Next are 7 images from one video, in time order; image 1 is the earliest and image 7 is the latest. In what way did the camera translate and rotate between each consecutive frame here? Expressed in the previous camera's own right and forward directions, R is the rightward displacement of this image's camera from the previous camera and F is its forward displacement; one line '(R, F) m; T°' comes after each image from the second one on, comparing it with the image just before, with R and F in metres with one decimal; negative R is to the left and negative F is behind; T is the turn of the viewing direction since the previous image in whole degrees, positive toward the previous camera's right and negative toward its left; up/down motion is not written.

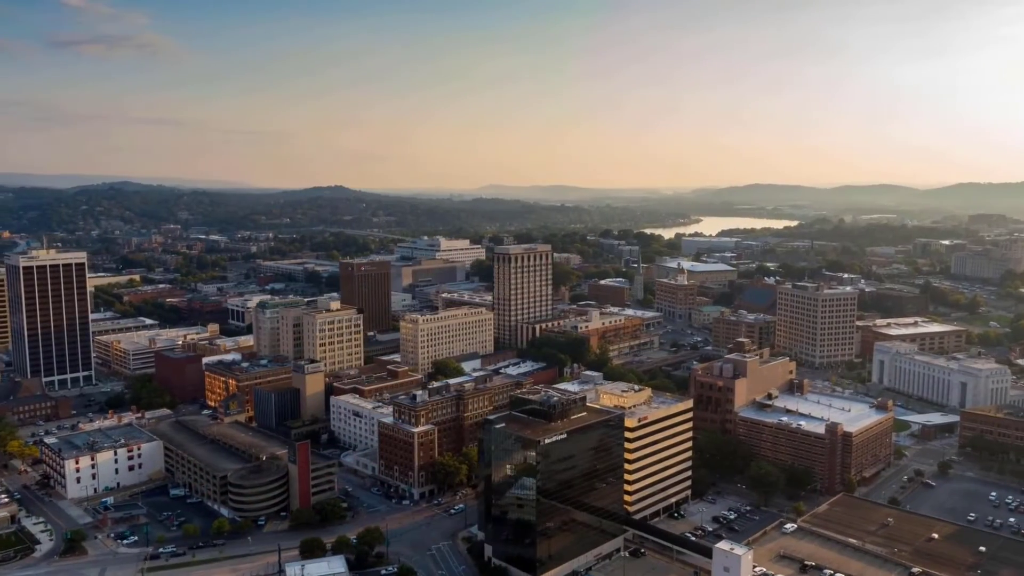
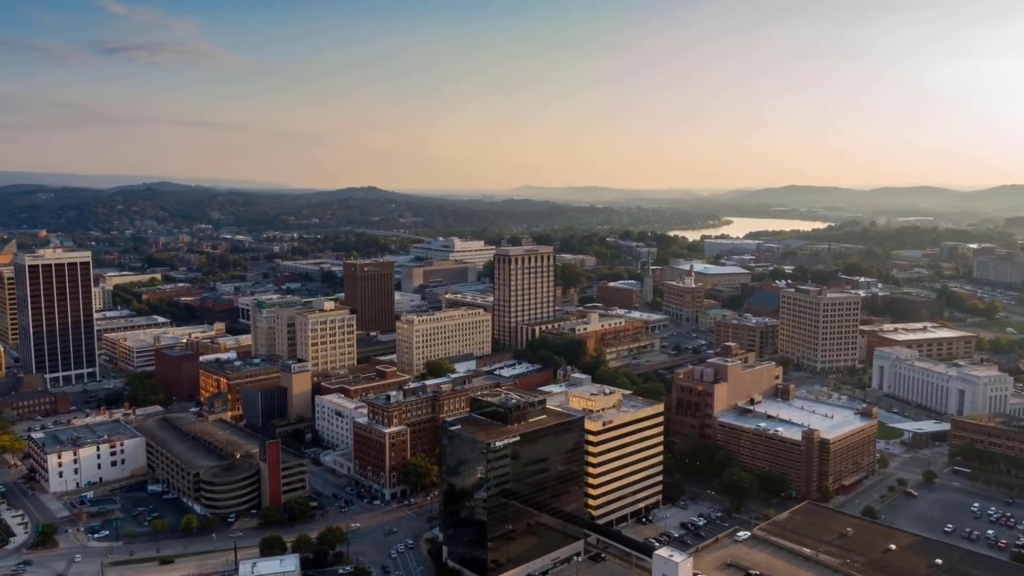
(+3.3, +0.1) m; -2°
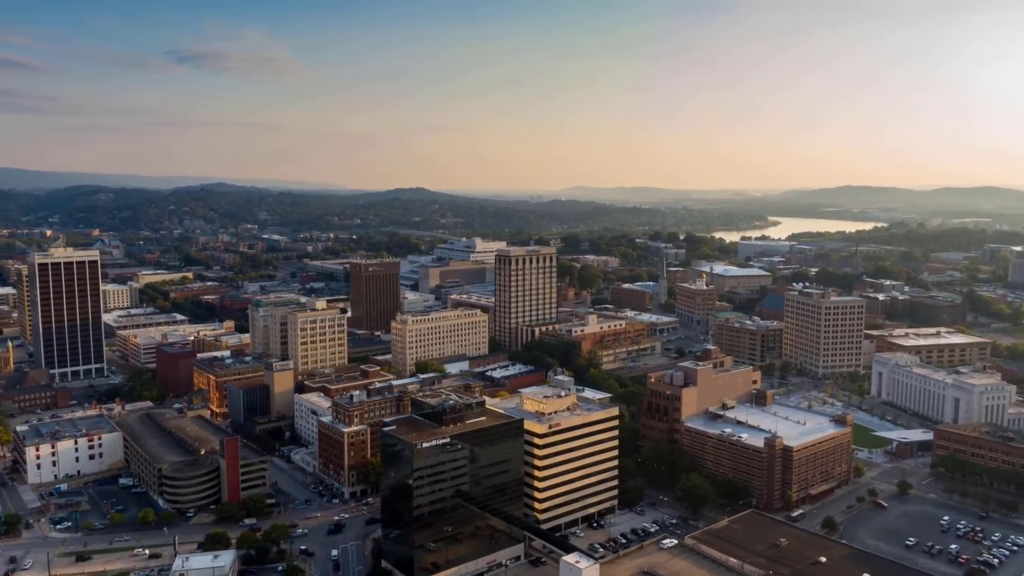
(+5.0, +0.3) m; -4°
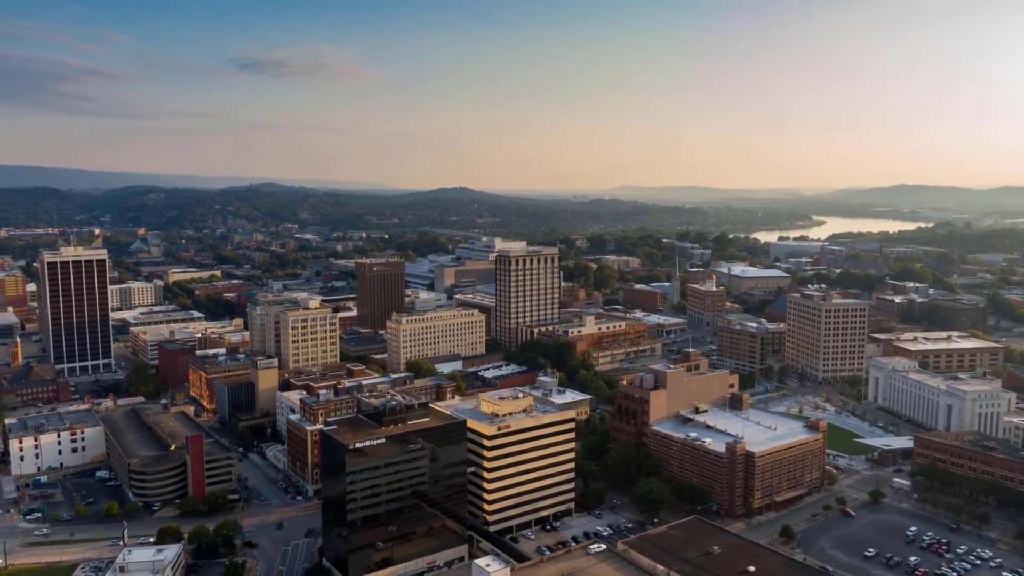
(+4.6, +0.3) m; -3°
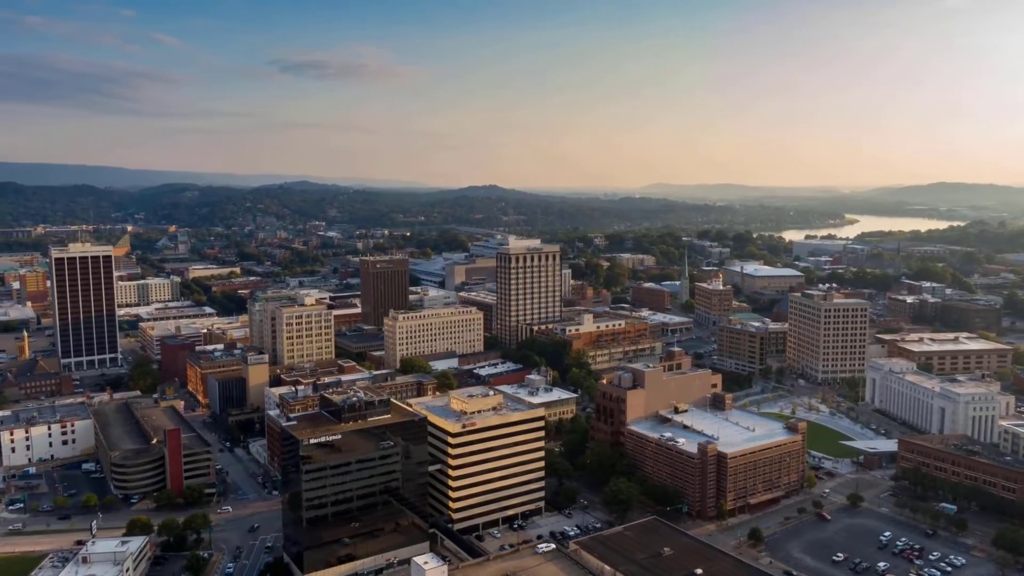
(+3.2, +0.2) m; -2°
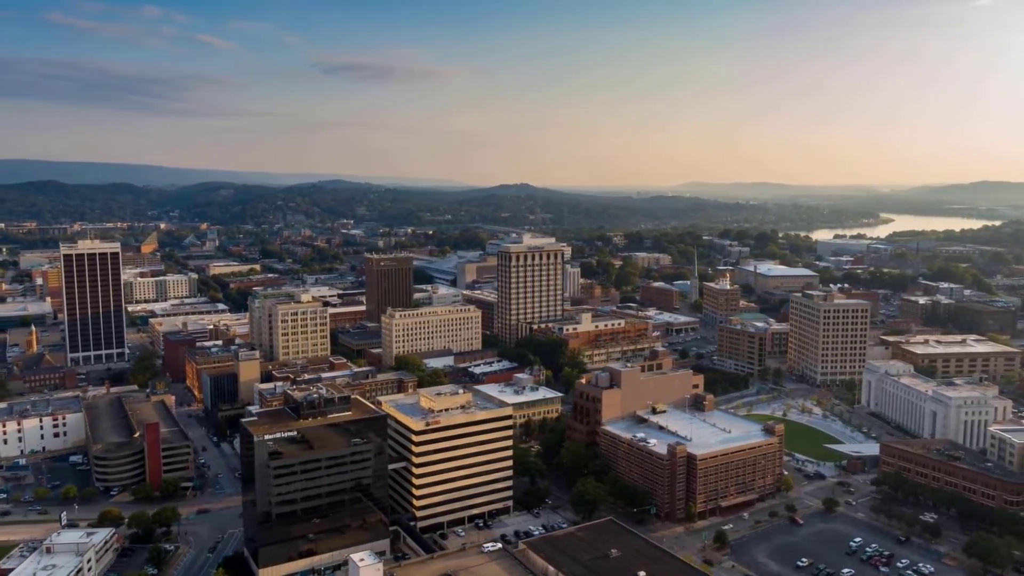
(+3.3, +0.2) m; -2°
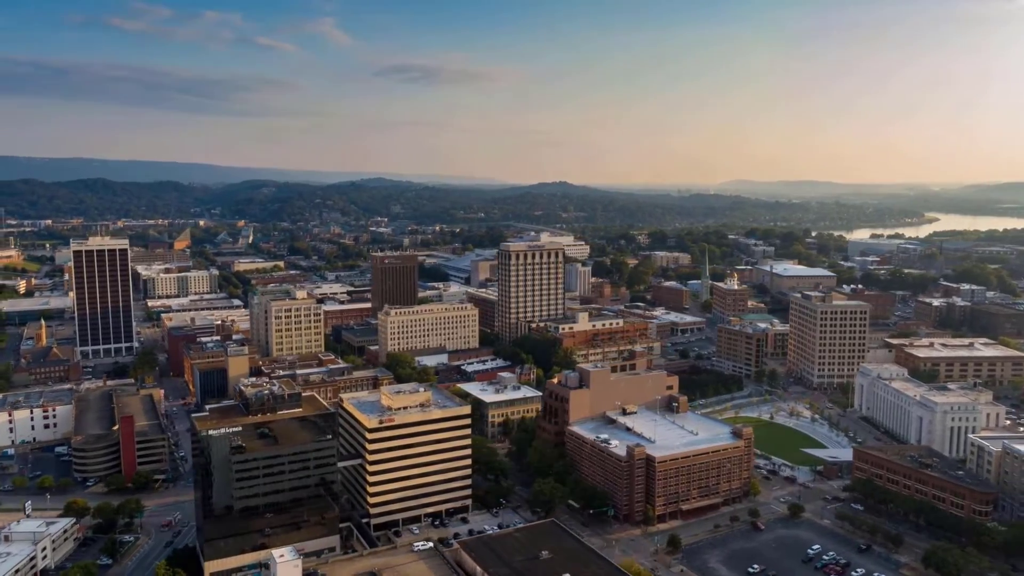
(+4.1, +0.3) m; -3°
